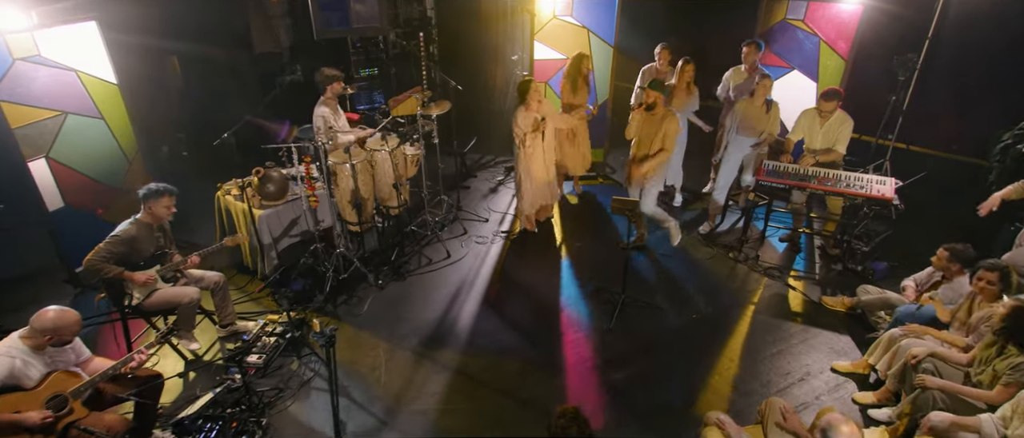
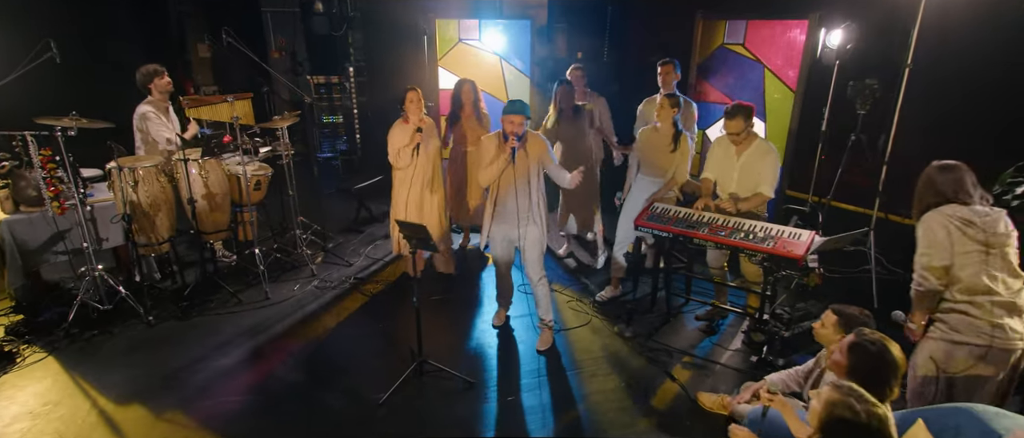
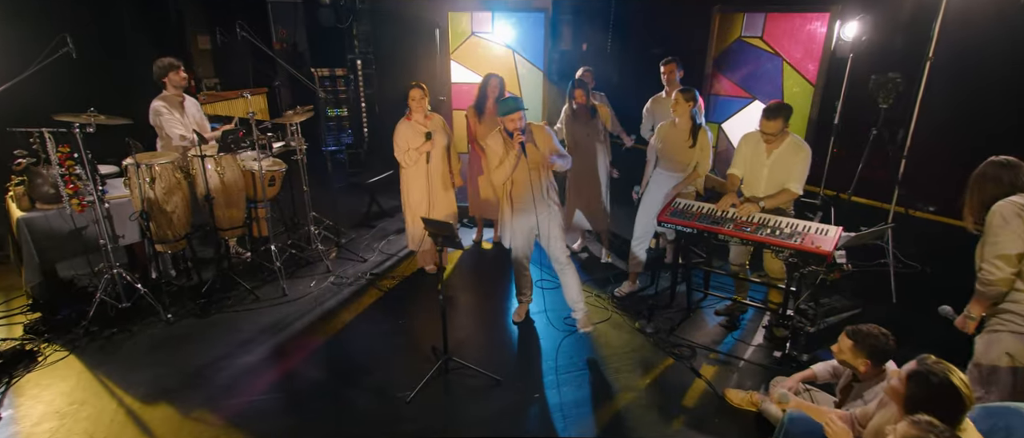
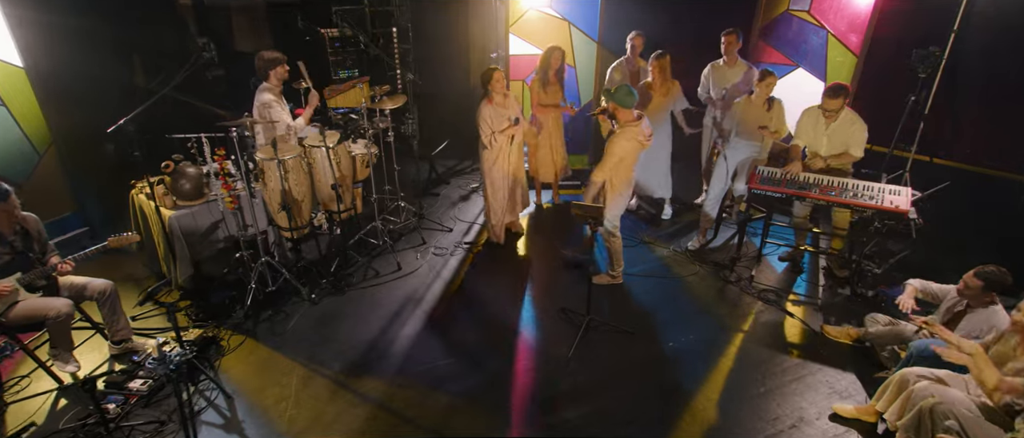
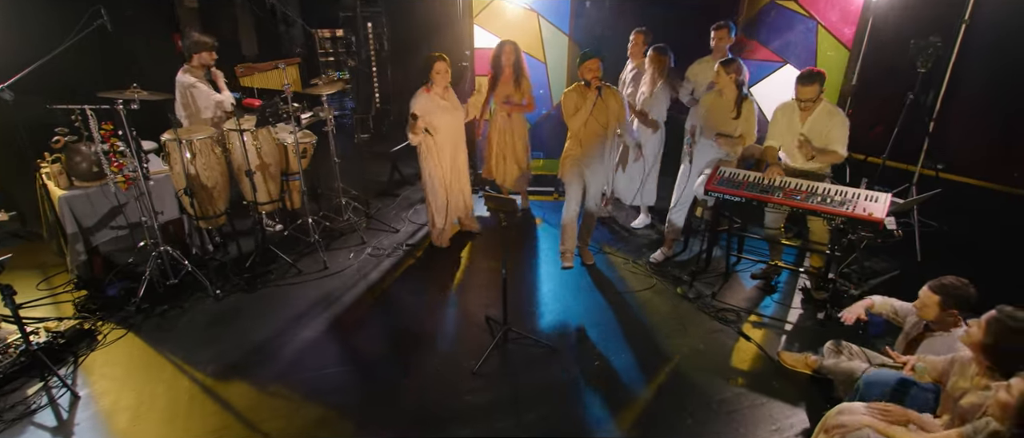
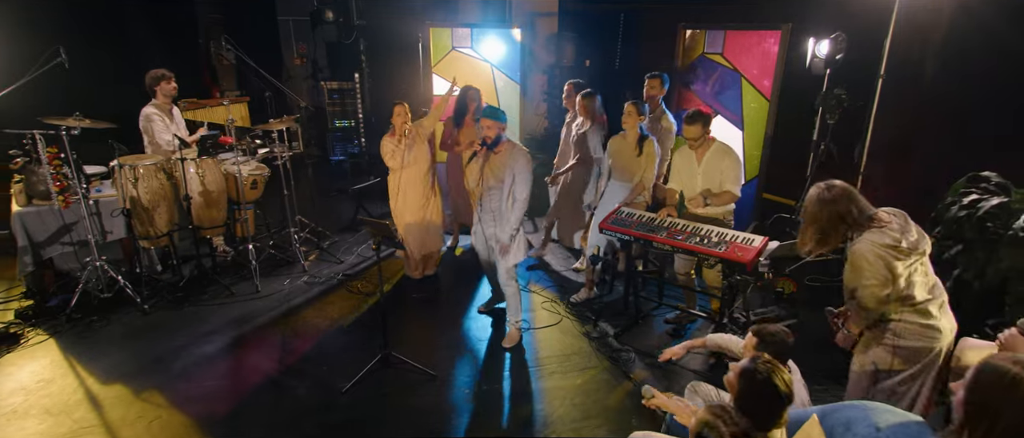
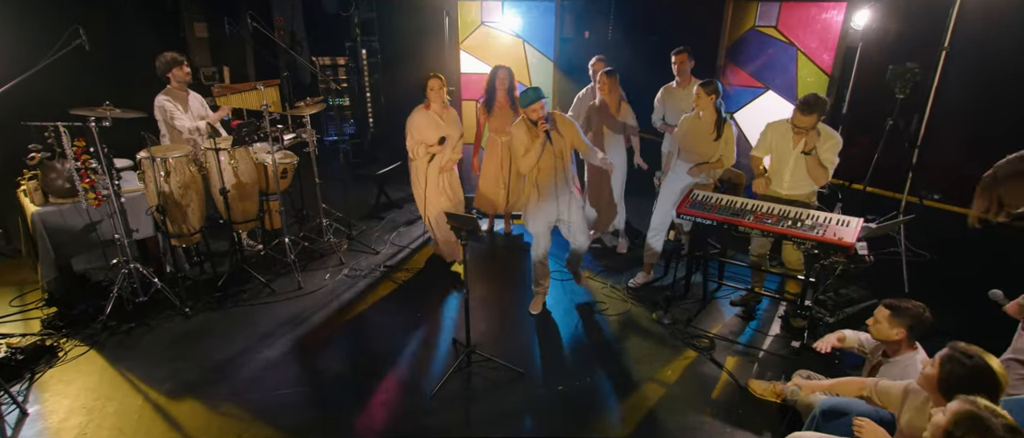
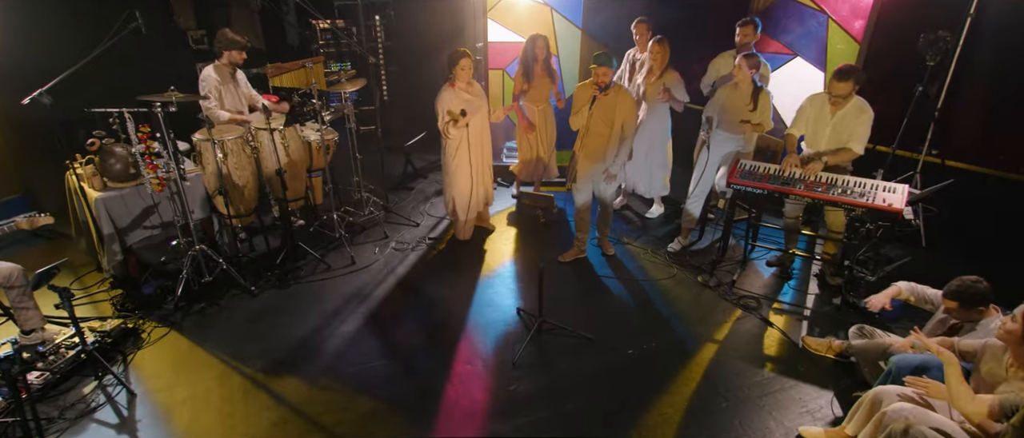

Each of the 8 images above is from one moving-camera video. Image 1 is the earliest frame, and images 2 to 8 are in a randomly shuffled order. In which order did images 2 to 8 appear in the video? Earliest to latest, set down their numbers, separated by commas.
4, 8, 5, 7, 3, 2, 6
